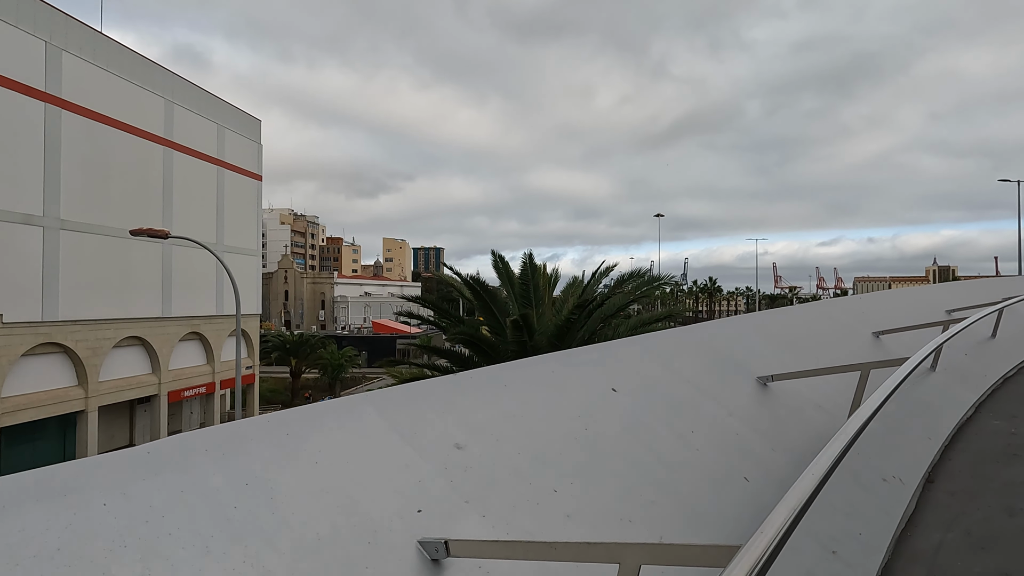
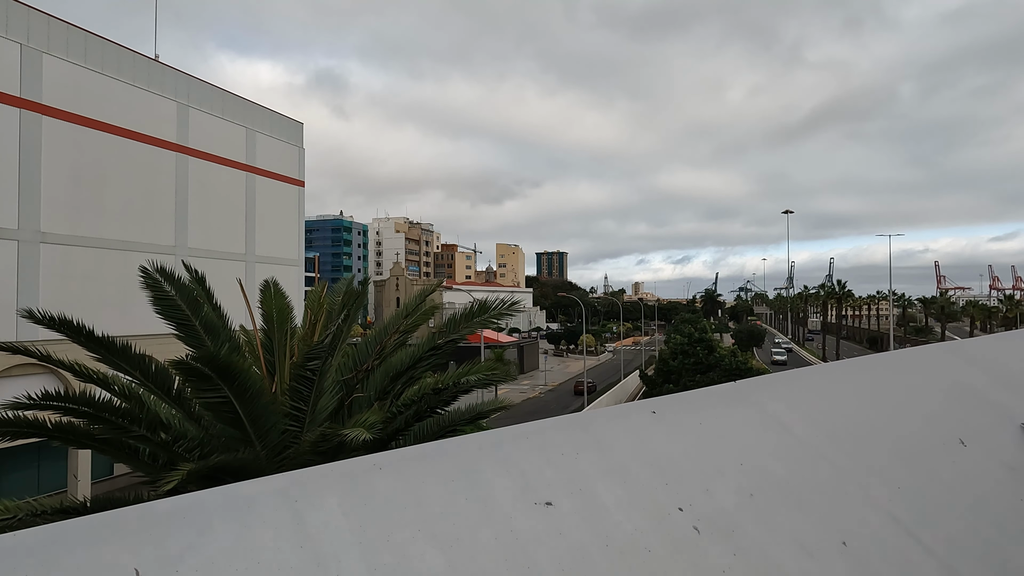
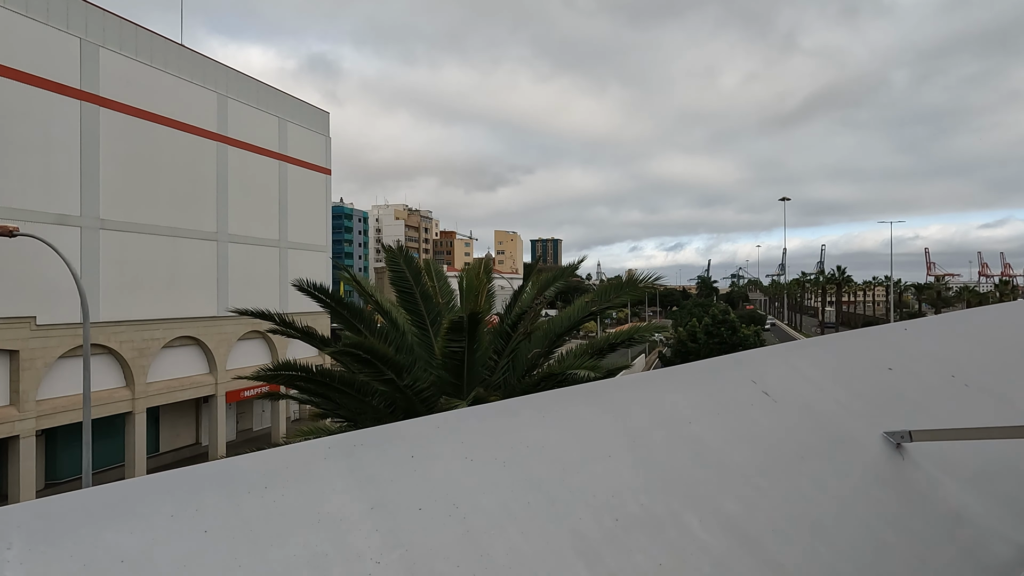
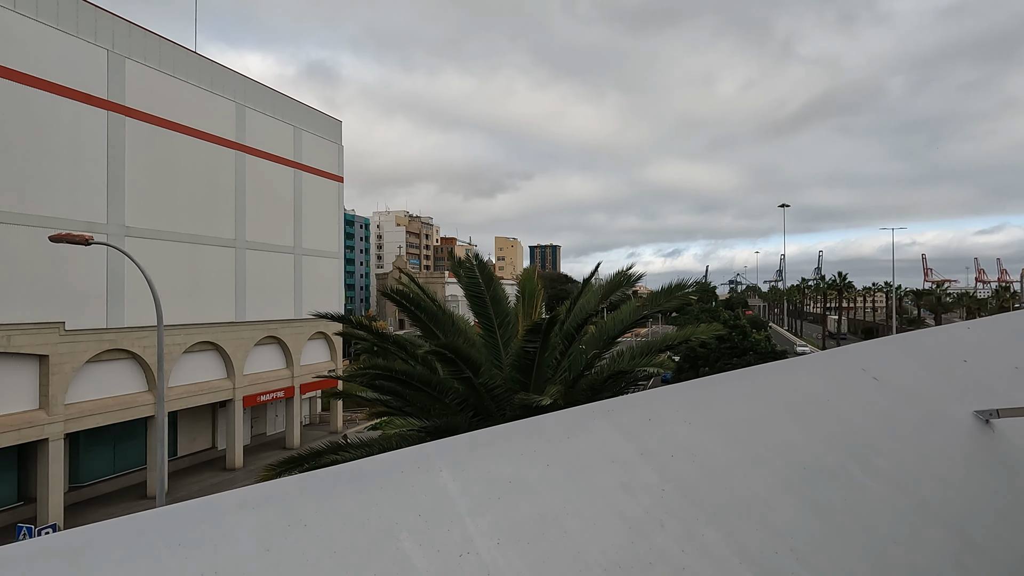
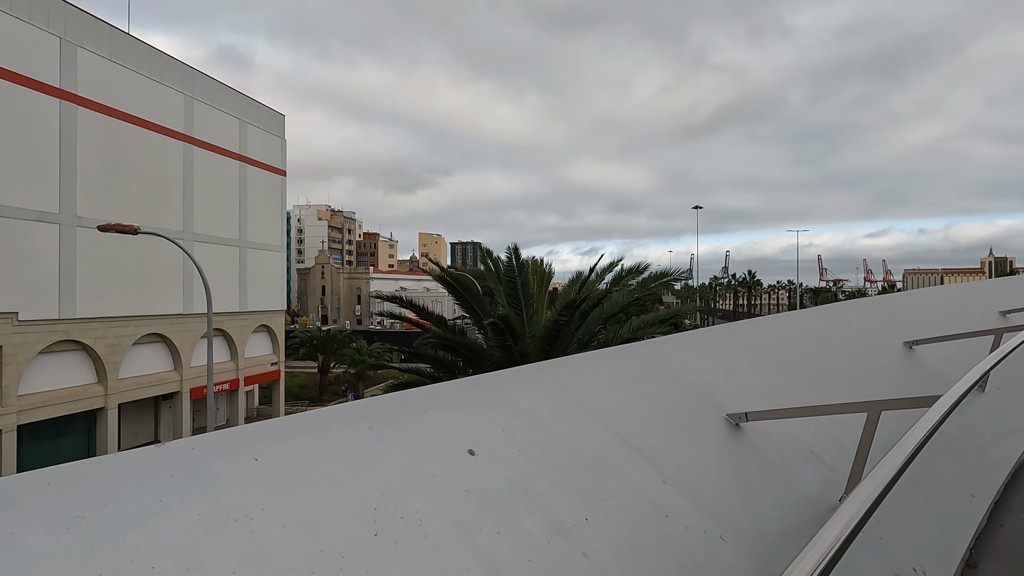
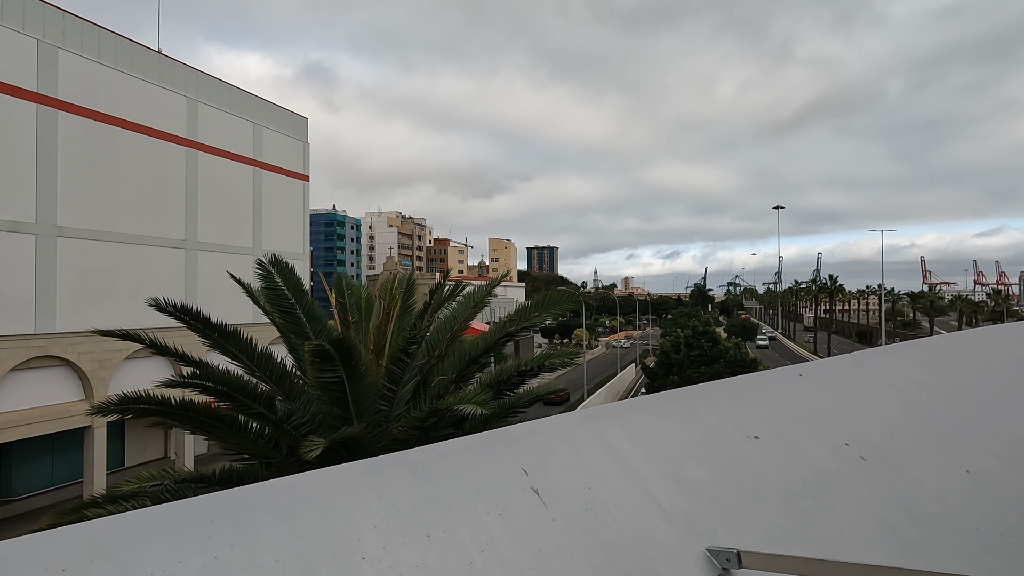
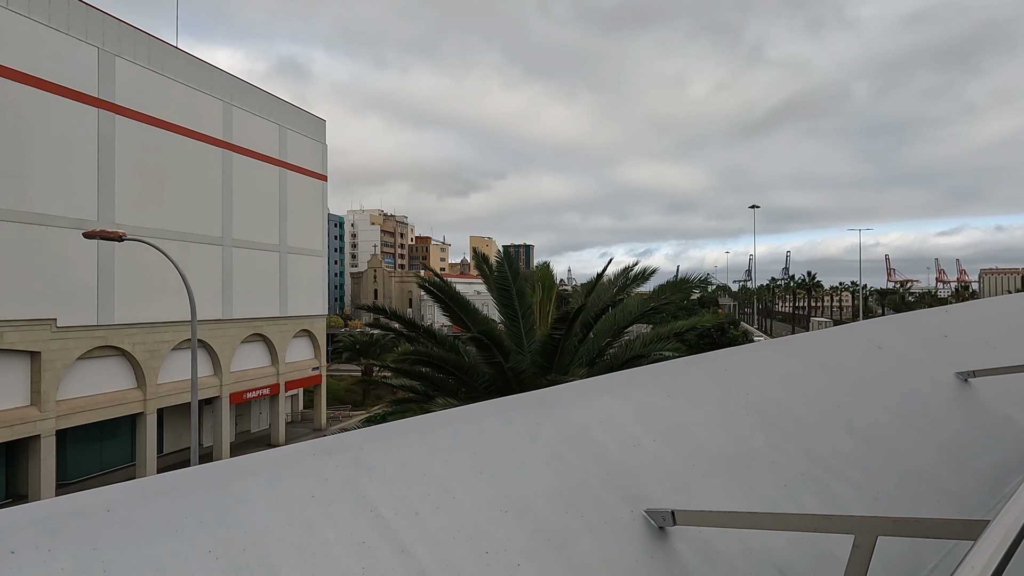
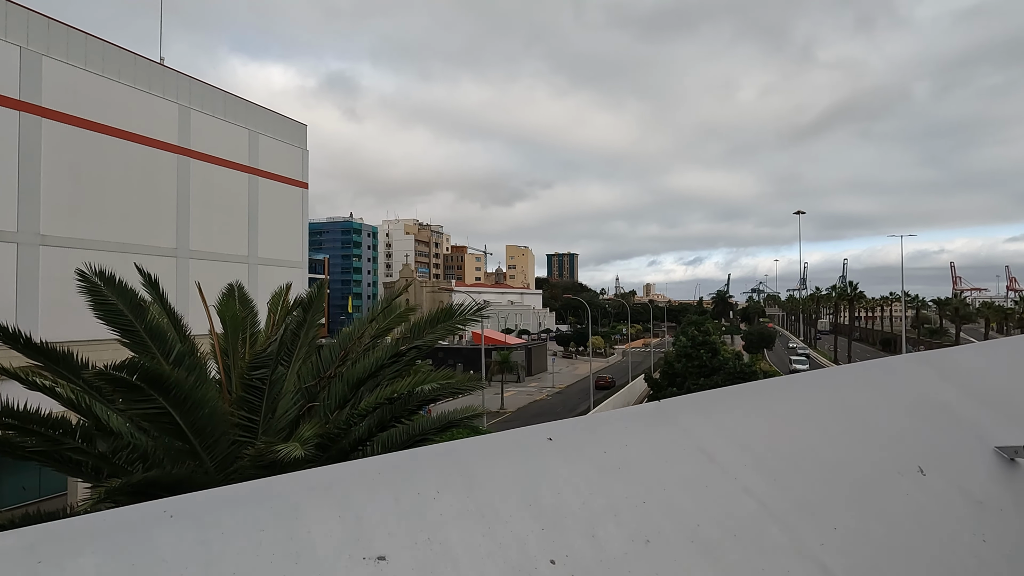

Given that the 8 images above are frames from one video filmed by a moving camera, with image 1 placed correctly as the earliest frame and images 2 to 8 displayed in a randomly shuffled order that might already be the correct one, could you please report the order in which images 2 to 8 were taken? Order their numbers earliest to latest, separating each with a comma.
5, 7, 4, 3, 6, 2, 8
